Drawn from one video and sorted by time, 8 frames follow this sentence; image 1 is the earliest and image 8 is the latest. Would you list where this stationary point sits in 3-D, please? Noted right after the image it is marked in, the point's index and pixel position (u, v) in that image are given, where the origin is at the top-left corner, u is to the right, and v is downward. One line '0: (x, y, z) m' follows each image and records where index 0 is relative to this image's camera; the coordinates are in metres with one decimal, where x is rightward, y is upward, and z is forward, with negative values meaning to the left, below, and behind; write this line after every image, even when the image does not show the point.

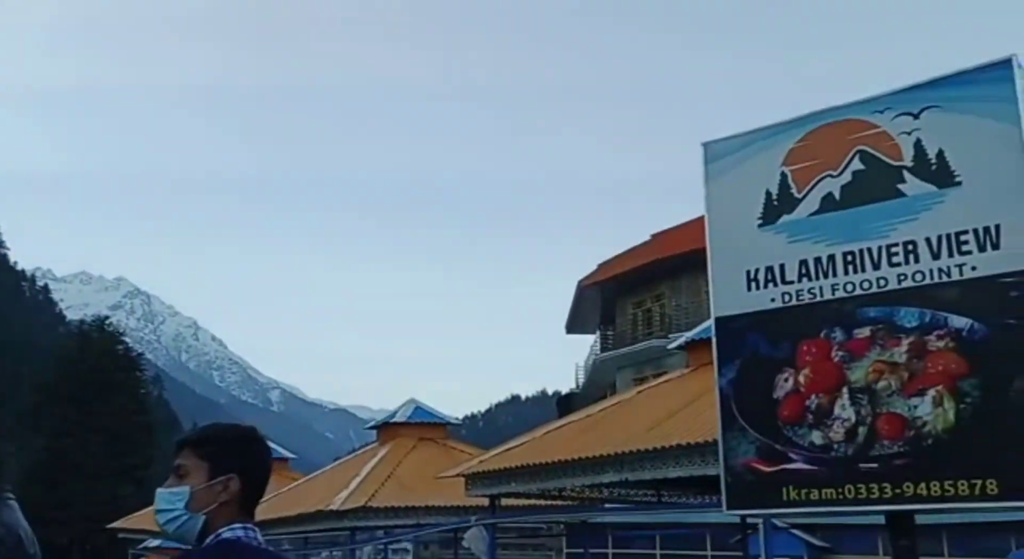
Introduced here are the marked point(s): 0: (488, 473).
0: (-0.6, -3.4, +18.9) m
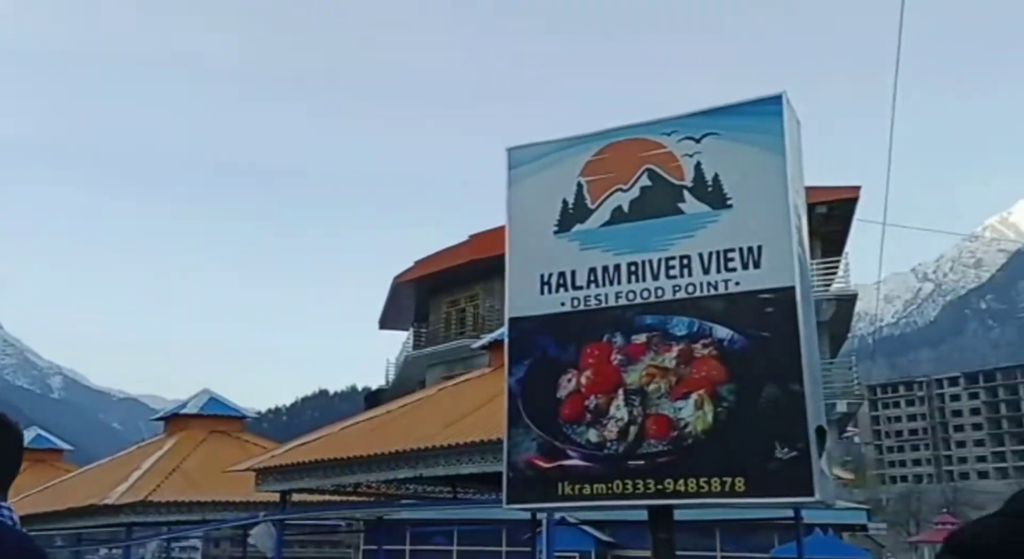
0: (-4.1, -3.3, +18.7) m
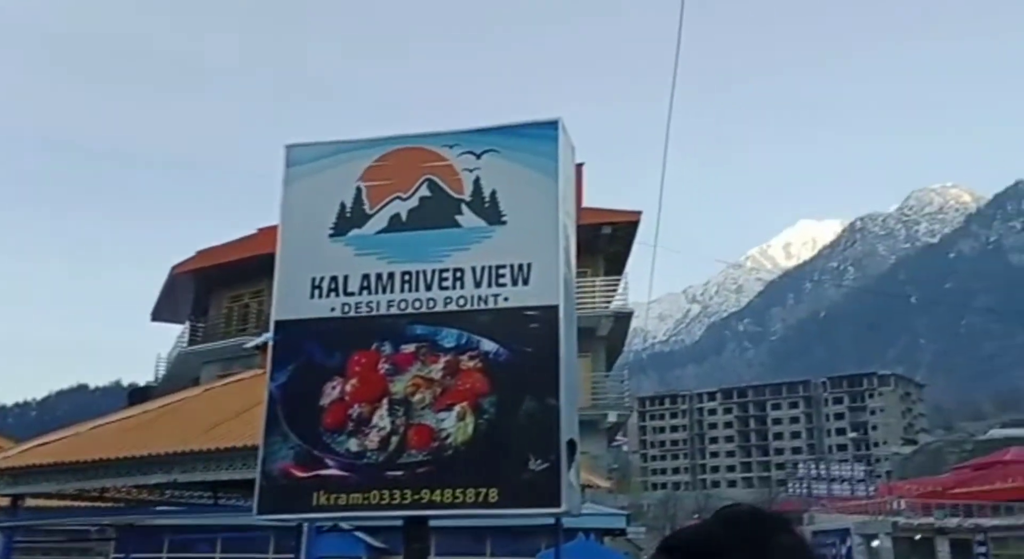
0: (-7.9, -3.0, +17.4) m
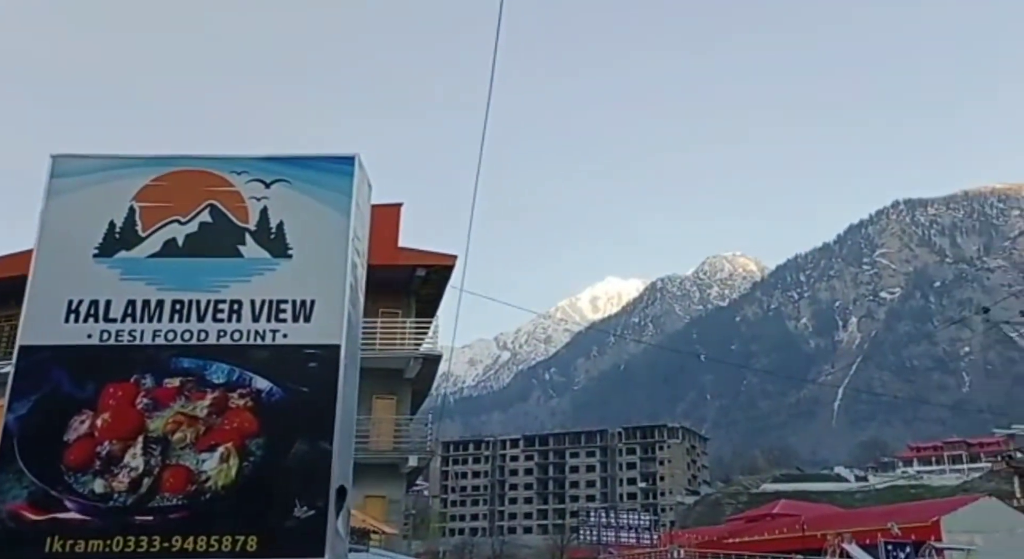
0: (-11.1, -3.1, +15.5) m
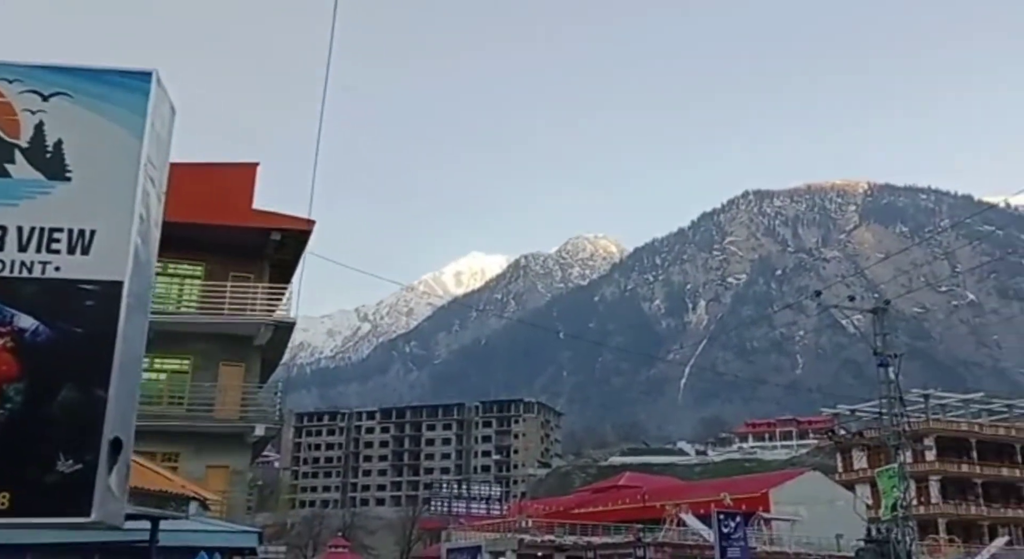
0: (-13.3, -2.1, +13.4) m
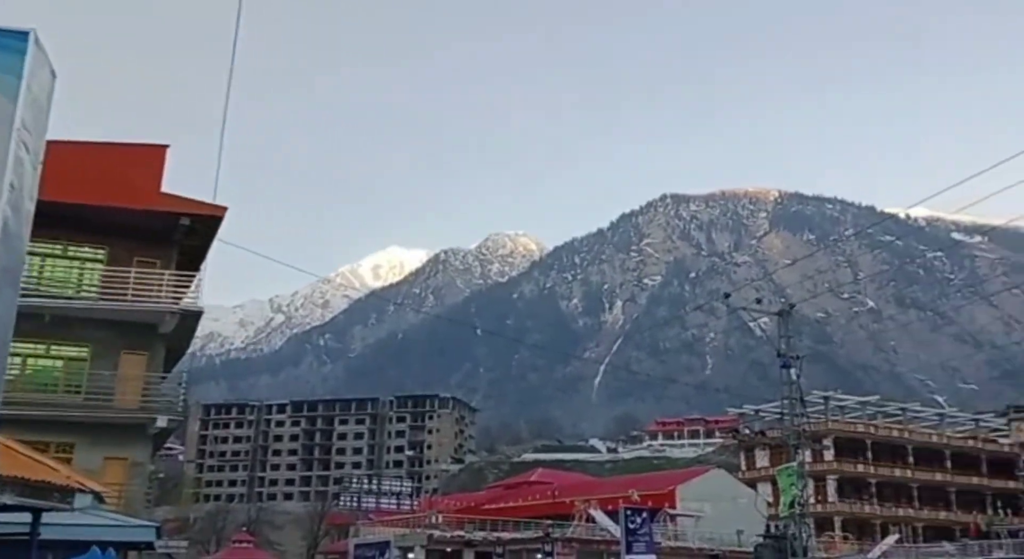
0: (-14.4, -1.6, +12.0) m
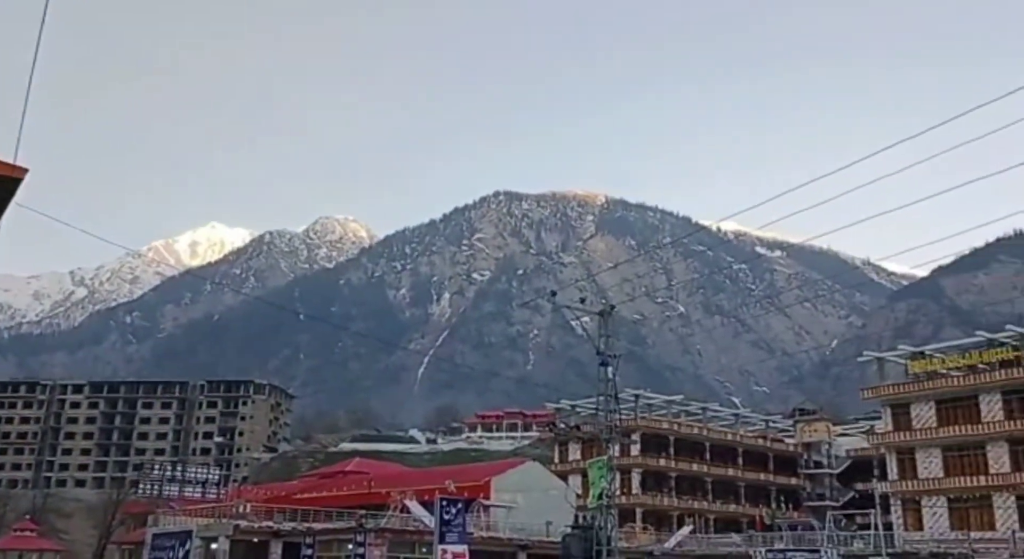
0: (-16.2, -0.7, +8.1) m
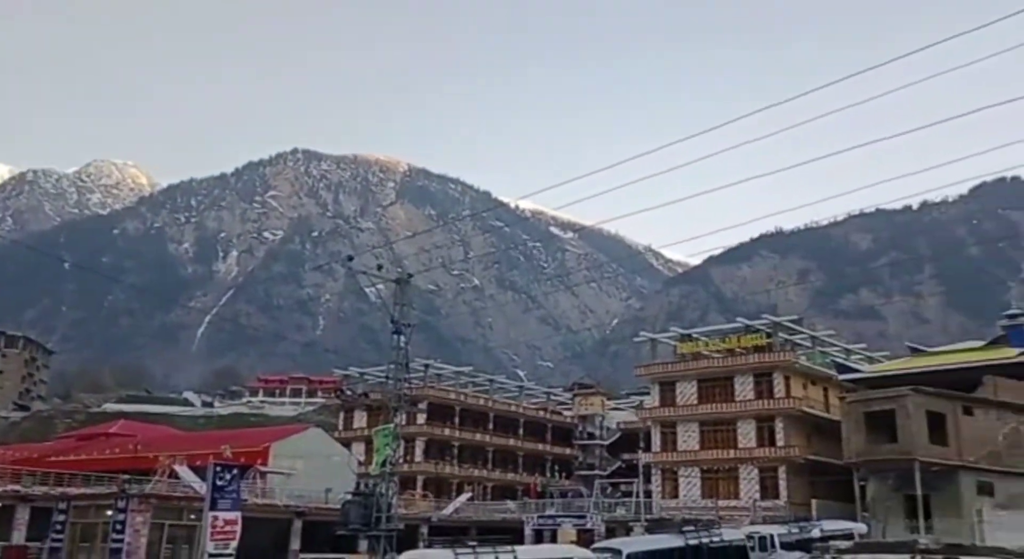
0: (-17.5, +0.6, +2.0) m
